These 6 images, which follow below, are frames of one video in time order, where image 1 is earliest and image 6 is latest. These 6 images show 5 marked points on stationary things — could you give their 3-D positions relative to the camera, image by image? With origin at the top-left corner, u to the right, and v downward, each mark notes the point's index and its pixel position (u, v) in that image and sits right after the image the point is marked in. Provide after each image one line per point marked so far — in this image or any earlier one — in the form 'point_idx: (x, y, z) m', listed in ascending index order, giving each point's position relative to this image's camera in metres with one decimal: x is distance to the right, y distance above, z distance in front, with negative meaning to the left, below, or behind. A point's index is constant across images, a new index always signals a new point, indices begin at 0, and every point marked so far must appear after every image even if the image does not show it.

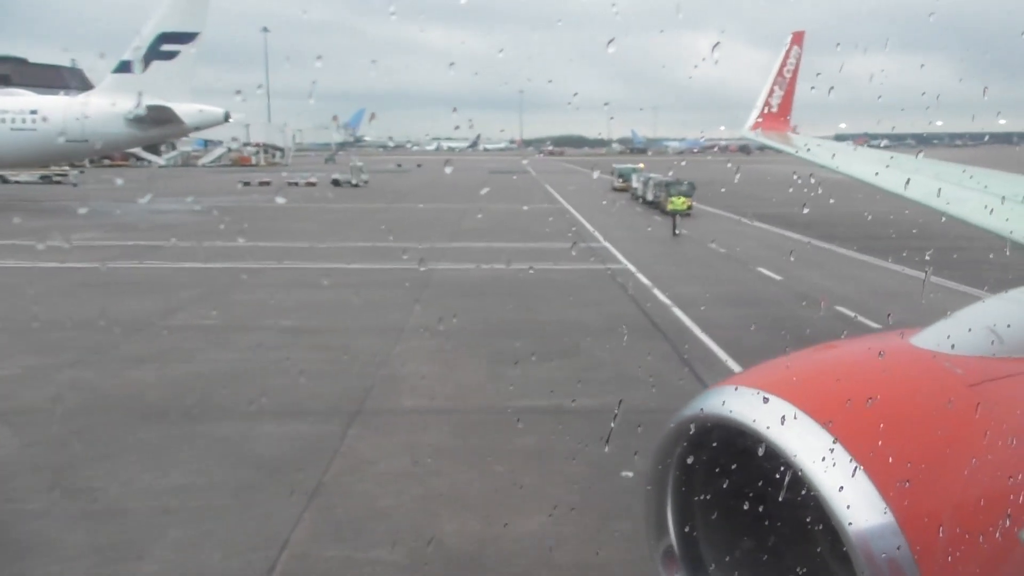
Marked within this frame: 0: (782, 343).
0: (+4.3, -0.9, +12.4) m
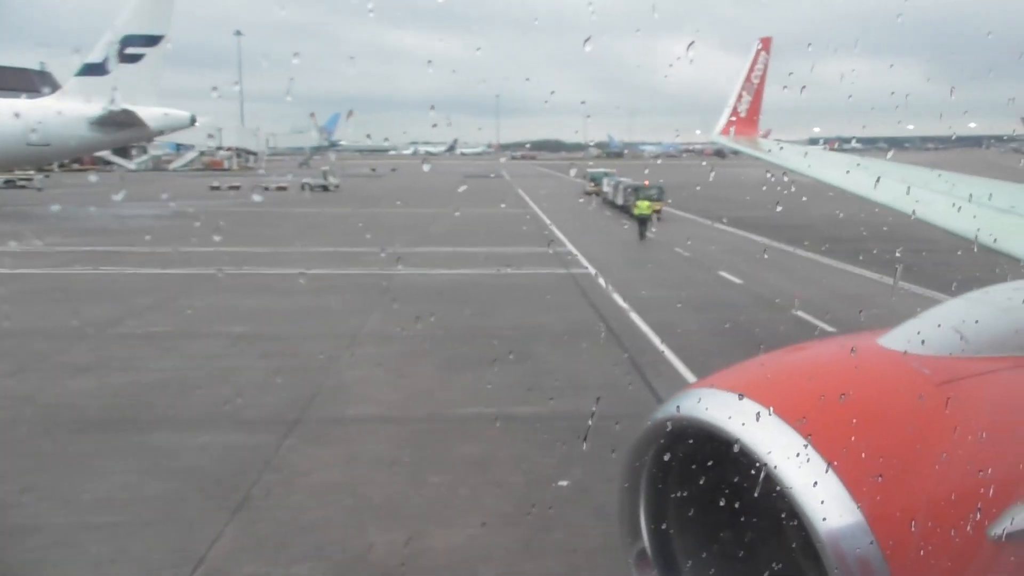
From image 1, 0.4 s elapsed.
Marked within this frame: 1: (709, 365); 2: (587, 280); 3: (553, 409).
0: (+3.5, -0.9, +12.4) m
1: (+2.7, -1.1, +11.0) m
2: (+1.8, +0.2, +19.8) m
3: (+0.4, -1.4, +9.2) m
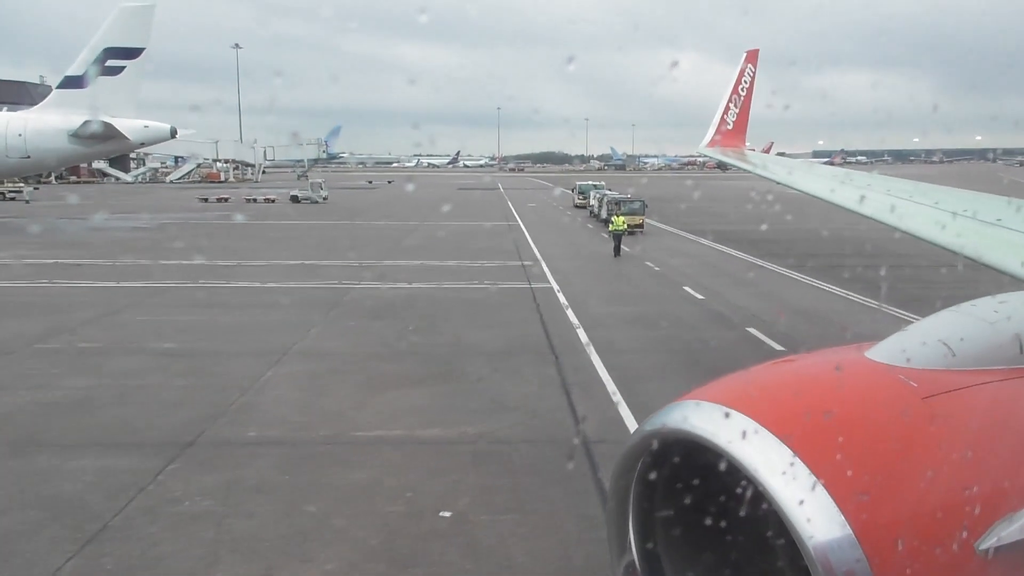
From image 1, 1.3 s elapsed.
0: (+2.5, -1.2, +12.1) m
1: (+1.7, -1.3, +10.7) m
2: (+0.8, -0.2, +19.5) m
3: (-0.6, -1.6, +8.9) m
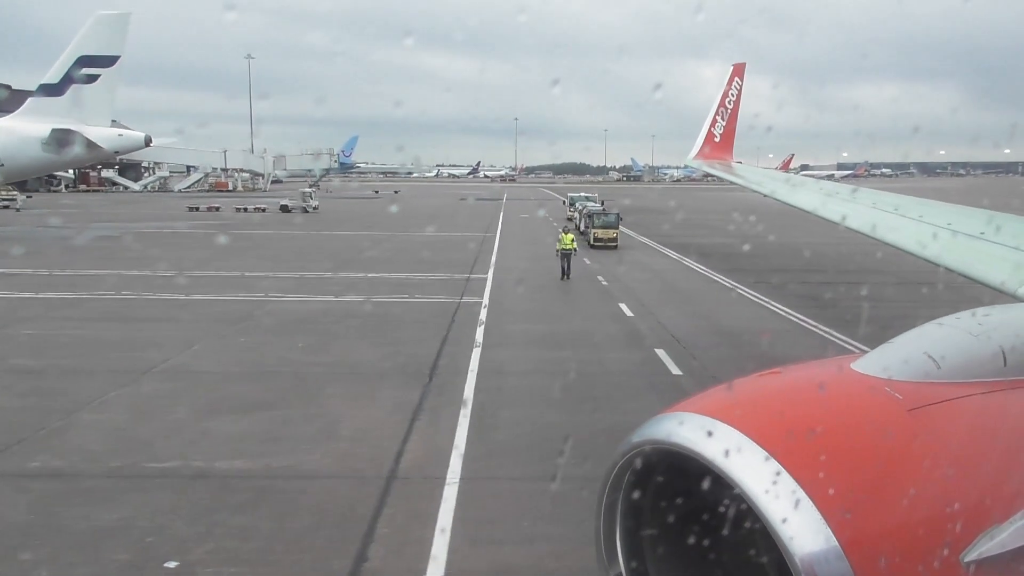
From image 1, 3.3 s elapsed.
0: (+0.7, -1.4, +11.5) m
1: (-0.2, -1.6, +10.1) m
2: (-1.1, -0.5, +18.9) m
3: (-2.5, -1.8, +8.2) m
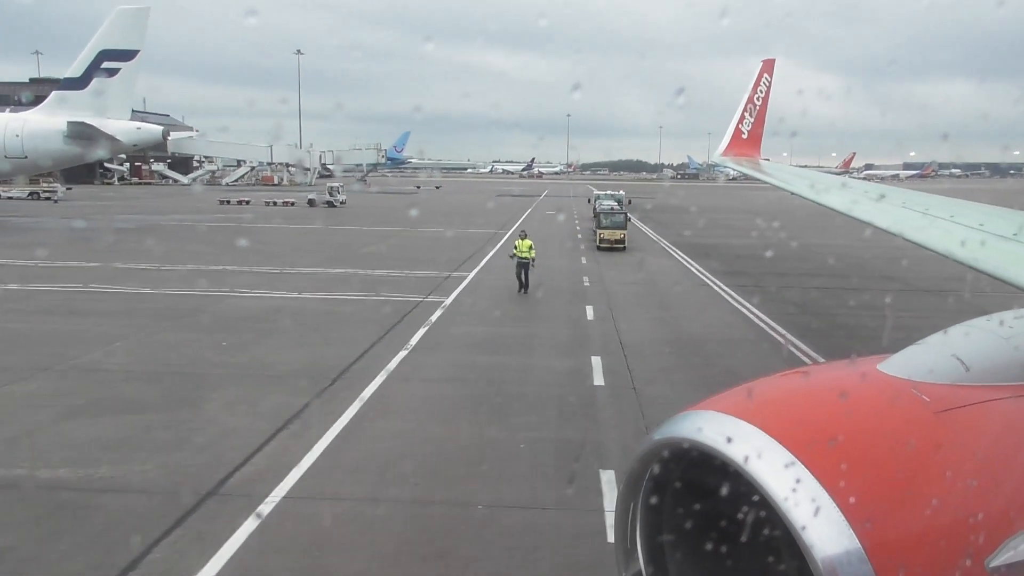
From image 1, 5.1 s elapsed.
0: (-0.7, -1.5, +10.9) m
1: (-1.6, -1.6, +9.5) m
2: (-2.0, -0.5, +18.4) m
3: (-3.9, -1.8, +7.8) m
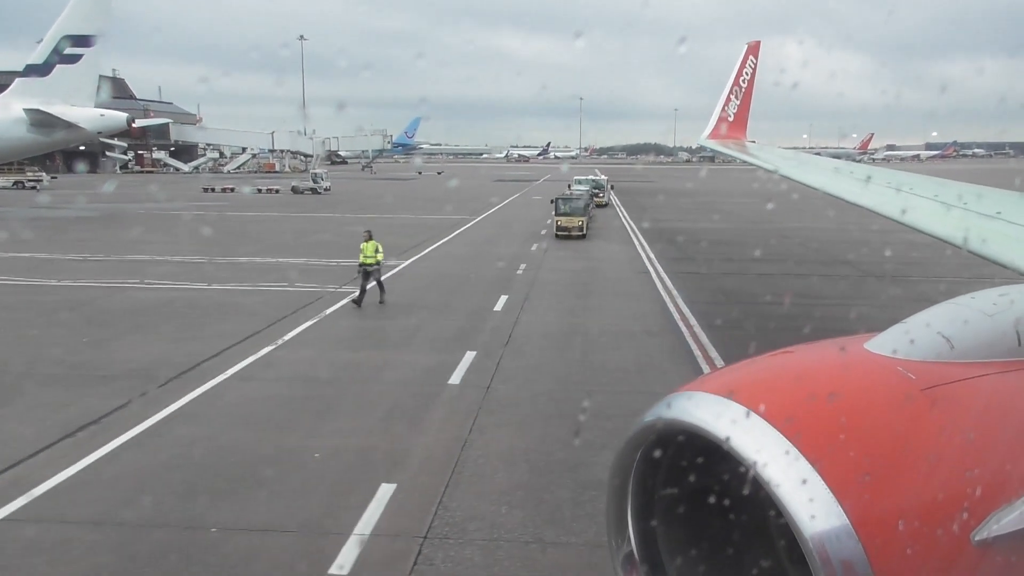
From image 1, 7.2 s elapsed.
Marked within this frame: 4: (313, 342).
0: (-2.7, -1.4, +10.2) m
1: (-3.6, -1.5, +8.8) m
2: (-4.1, -0.3, +17.7) m
3: (-6.0, -1.8, +7.1) m
4: (-2.9, -1.0, +13.0) m
